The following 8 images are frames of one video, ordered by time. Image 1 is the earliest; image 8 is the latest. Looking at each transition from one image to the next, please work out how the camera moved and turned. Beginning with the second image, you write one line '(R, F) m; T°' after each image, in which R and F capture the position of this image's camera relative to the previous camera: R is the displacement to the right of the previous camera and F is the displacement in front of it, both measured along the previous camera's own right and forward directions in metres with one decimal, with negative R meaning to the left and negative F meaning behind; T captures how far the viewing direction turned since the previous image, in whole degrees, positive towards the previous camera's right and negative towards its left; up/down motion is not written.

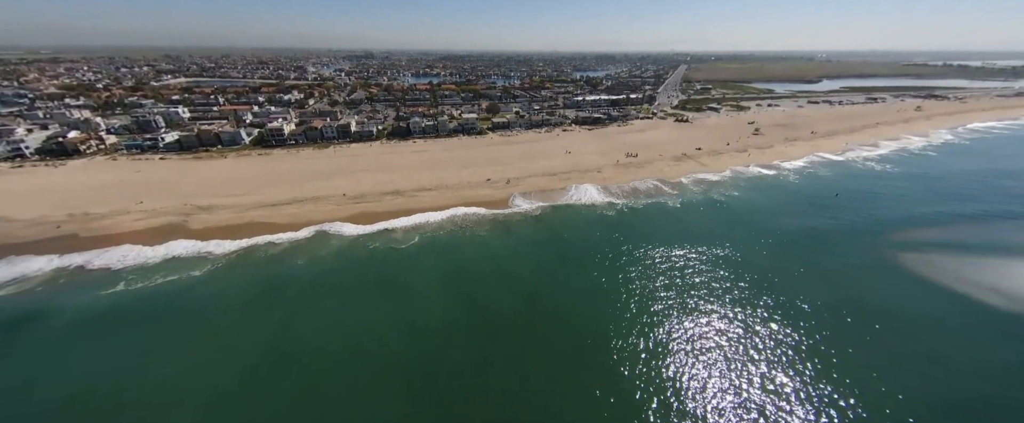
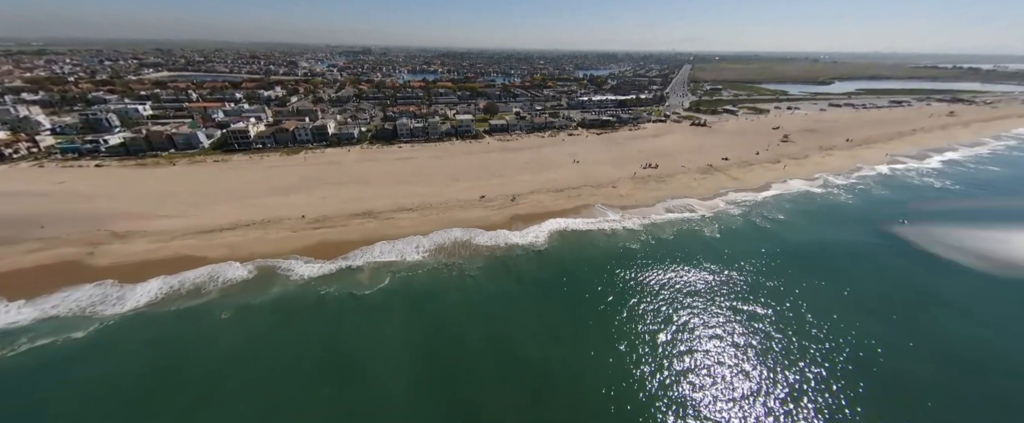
(0.0, +6.4) m; 0°
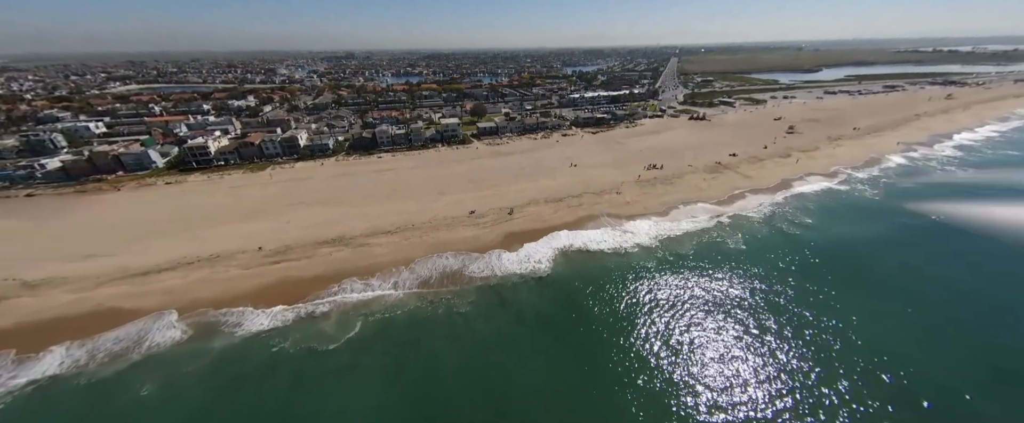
(0.0, +3.8) m; +1°
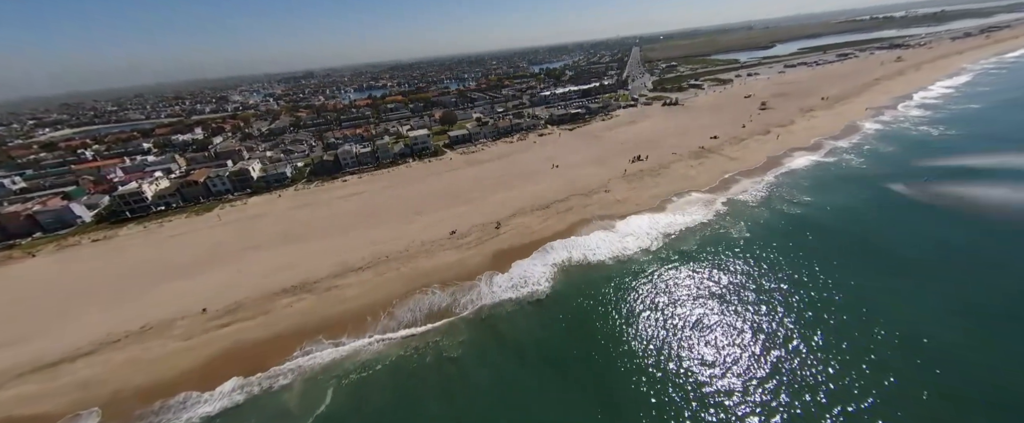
(-0.1, +2.5) m; +3°
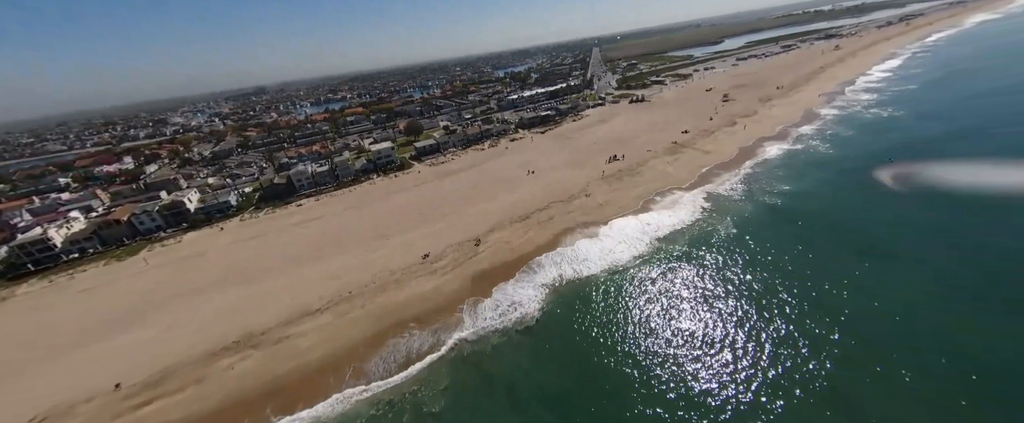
(-0.1, +2.2) m; +4°
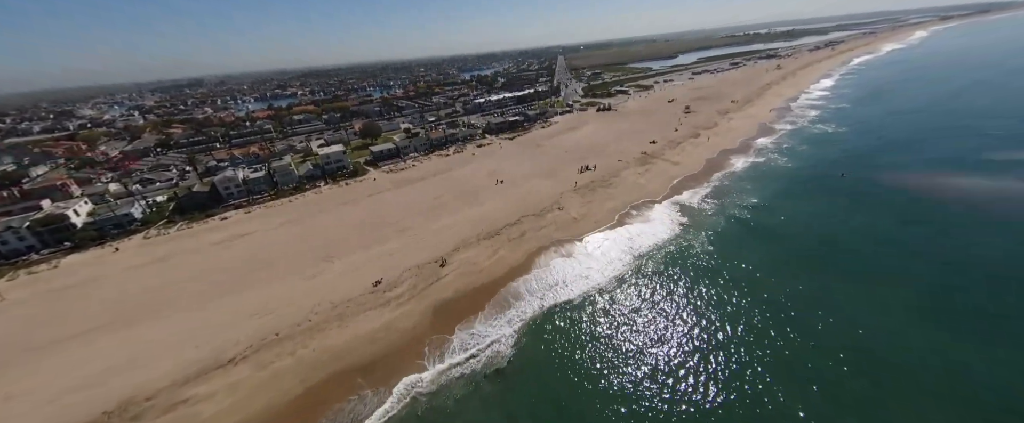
(-0.2, +2.6) m; +6°
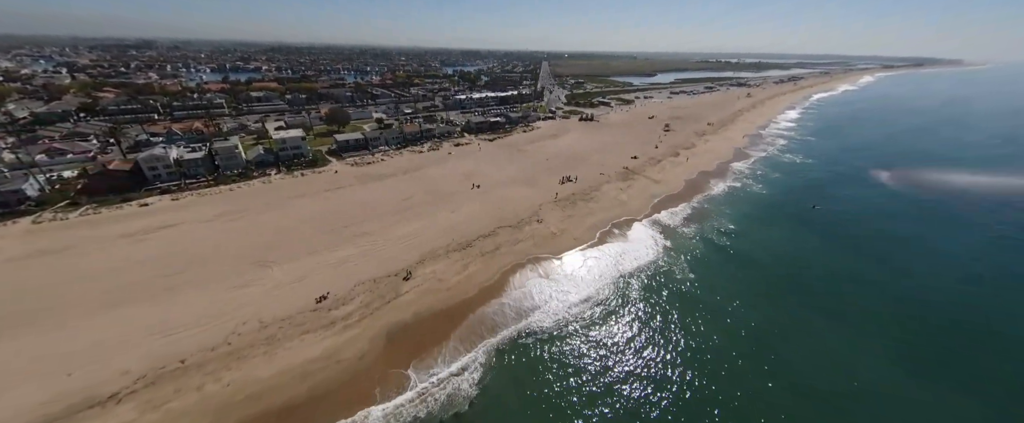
(-0.2, +2.1) m; +5°
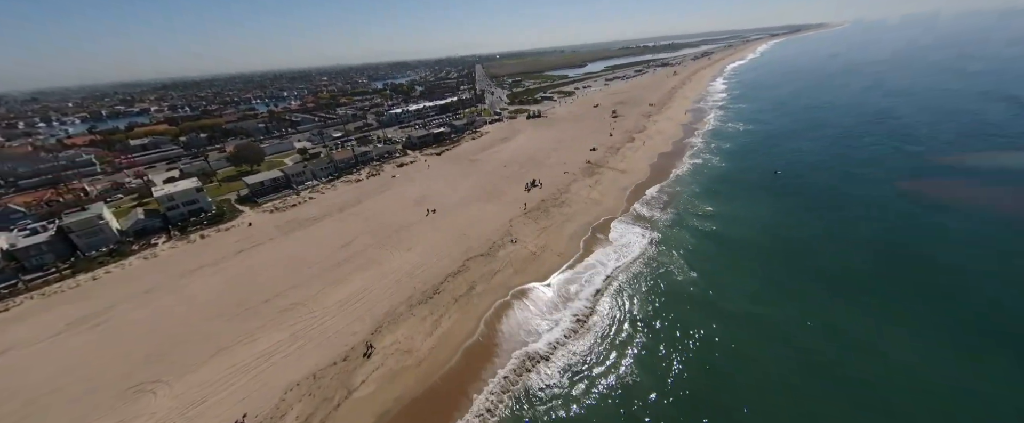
(-0.4, +3.8) m; +7°
